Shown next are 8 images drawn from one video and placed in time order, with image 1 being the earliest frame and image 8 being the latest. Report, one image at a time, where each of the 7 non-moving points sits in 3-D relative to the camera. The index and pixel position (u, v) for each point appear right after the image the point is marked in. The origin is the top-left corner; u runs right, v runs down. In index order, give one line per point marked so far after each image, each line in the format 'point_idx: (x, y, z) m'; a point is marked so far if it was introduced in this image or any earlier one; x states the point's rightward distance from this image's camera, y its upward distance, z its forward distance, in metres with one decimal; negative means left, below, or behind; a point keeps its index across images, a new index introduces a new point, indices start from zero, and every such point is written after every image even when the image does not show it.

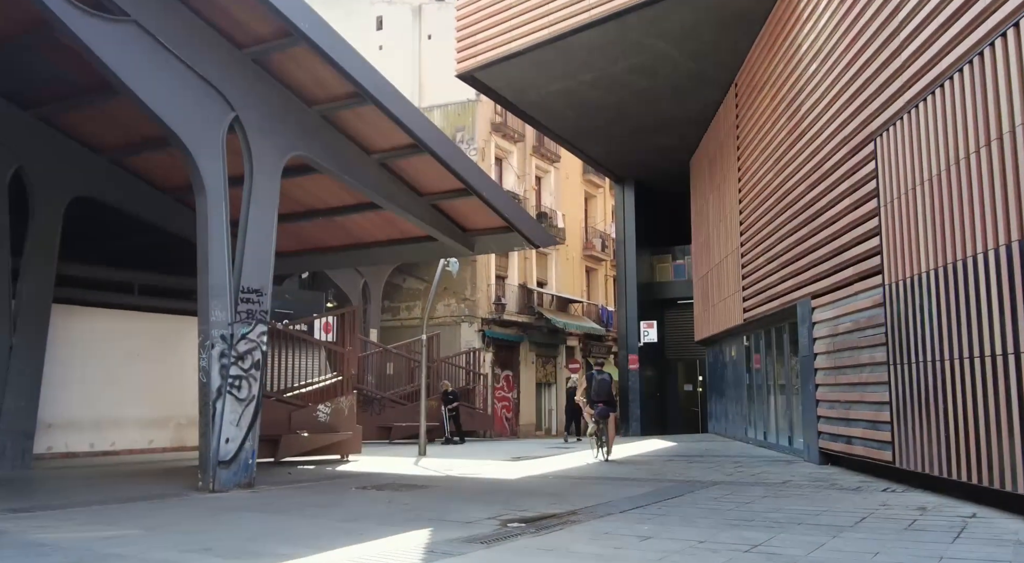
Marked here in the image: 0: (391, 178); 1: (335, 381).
0: (-1.9, +1.6, +12.9) m
1: (-3.2, -1.8, +14.7) m
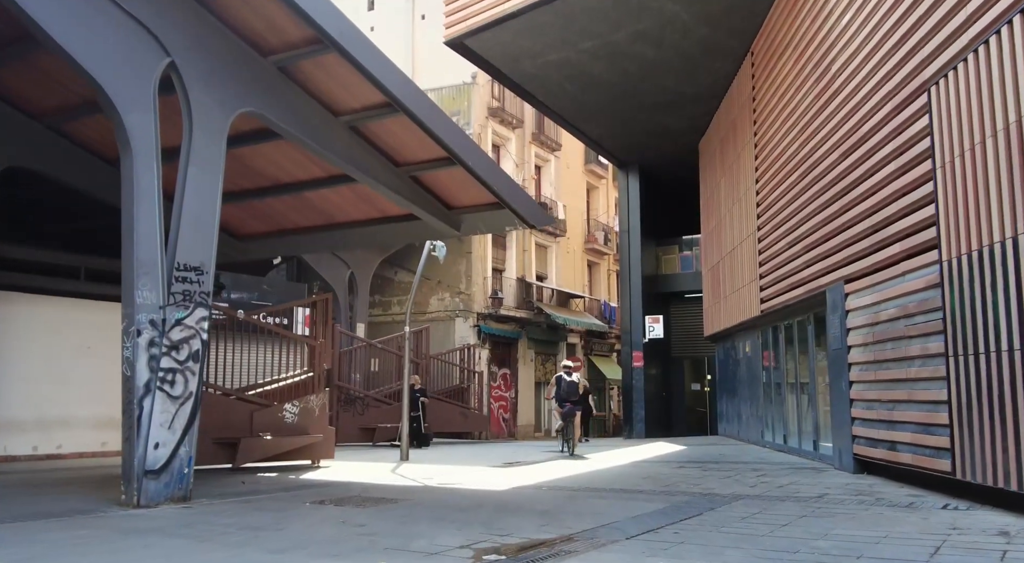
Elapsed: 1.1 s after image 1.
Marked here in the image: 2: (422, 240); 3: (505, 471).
0: (-2.0, +1.9, +11.3) m
1: (-3.3, -1.5, +13.1) m
2: (-1.5, +0.7, +13.7) m
3: (-0.1, -3.0, +13.0) m
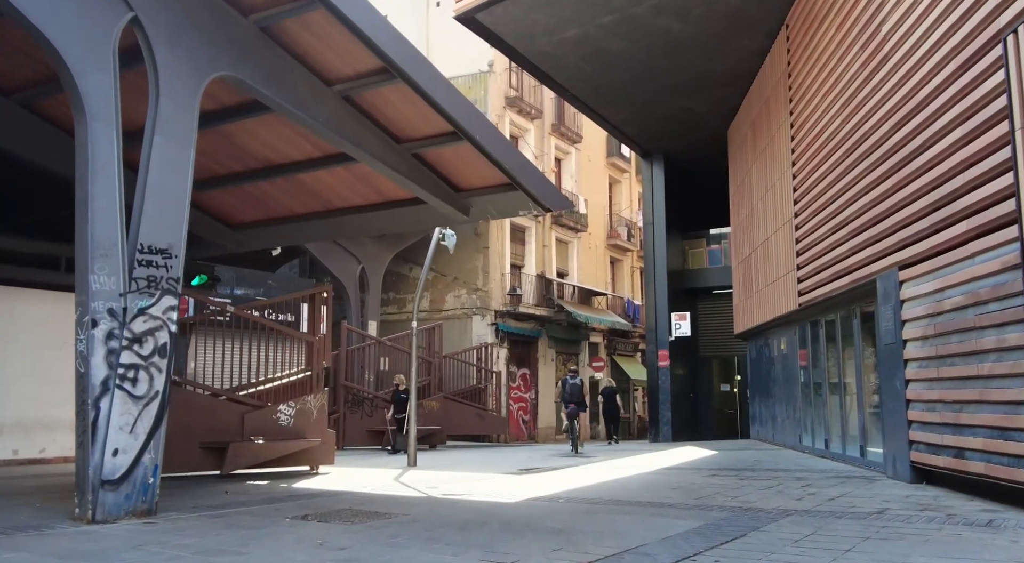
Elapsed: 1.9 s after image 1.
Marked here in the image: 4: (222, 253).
0: (-1.9, +2.0, +10.2) m
1: (-3.1, -1.4, +12.1) m
2: (-1.3, +0.8, +12.6) m
3: (+0.1, -2.9, +11.9) m
4: (-5.1, +0.5, +14.3) m
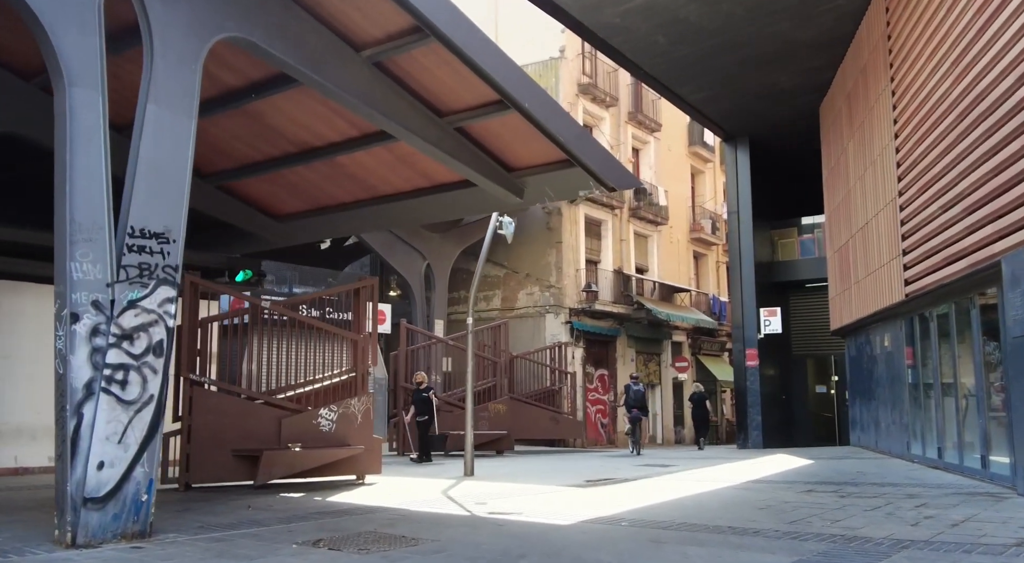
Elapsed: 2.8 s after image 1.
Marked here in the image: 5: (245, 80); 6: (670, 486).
0: (-1.3, +2.1, +9.2) m
1: (-2.2, -1.3, +11.1) m
2: (-0.4, +1.0, +11.5) m
3: (+0.9, -2.7, +10.6) m
4: (-4.1, +0.5, +13.5) m
5: (-3.1, +2.3, +9.3) m
6: (+2.1, -2.8, +11.2) m
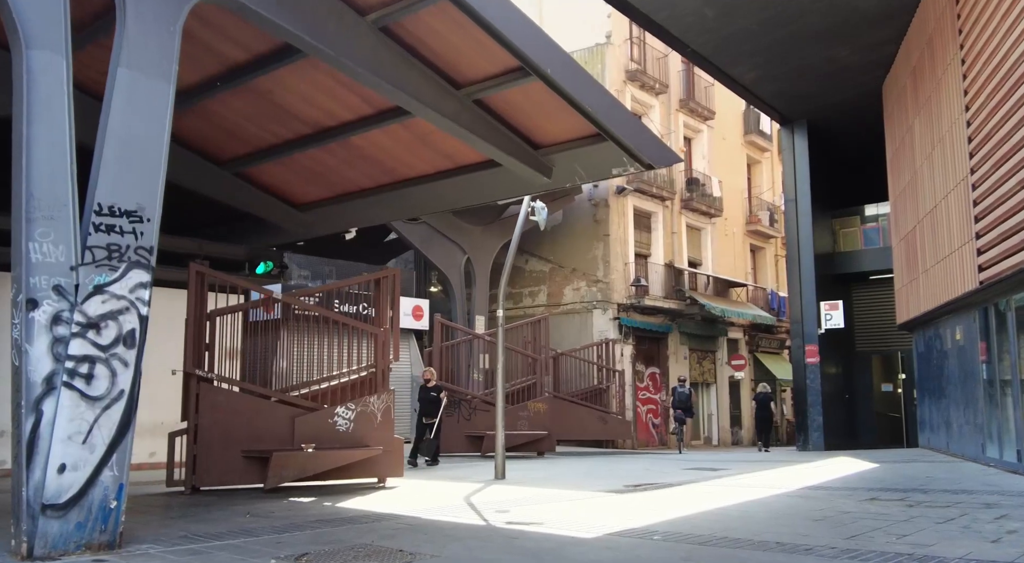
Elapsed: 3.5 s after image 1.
0: (-1.1, +2.3, +8.4) m
1: (-1.9, -1.2, +10.4) m
2: (-0.1, +1.1, +10.6) m
3: (+1.3, -2.6, +9.7) m
4: (-3.5, +0.7, +13.0) m
5: (-2.8, +2.4, +8.7) m
6: (+2.5, -2.6, +10.2) m
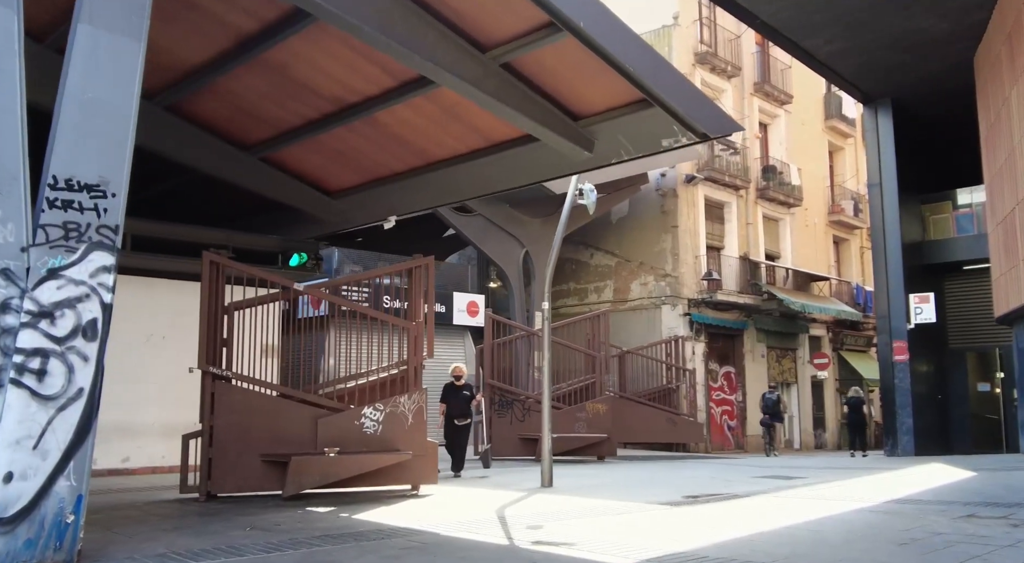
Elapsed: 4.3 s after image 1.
0: (-0.8, +2.4, +7.5) m
1: (-1.3, -1.1, +9.6) m
2: (+0.4, +1.2, +9.6) m
3: (+1.7, -2.4, +8.5) m
4: (-2.8, +0.8, +12.3) m
5: (-2.5, +2.5, +8.0) m
6: (+3.0, -2.5, +8.9) m
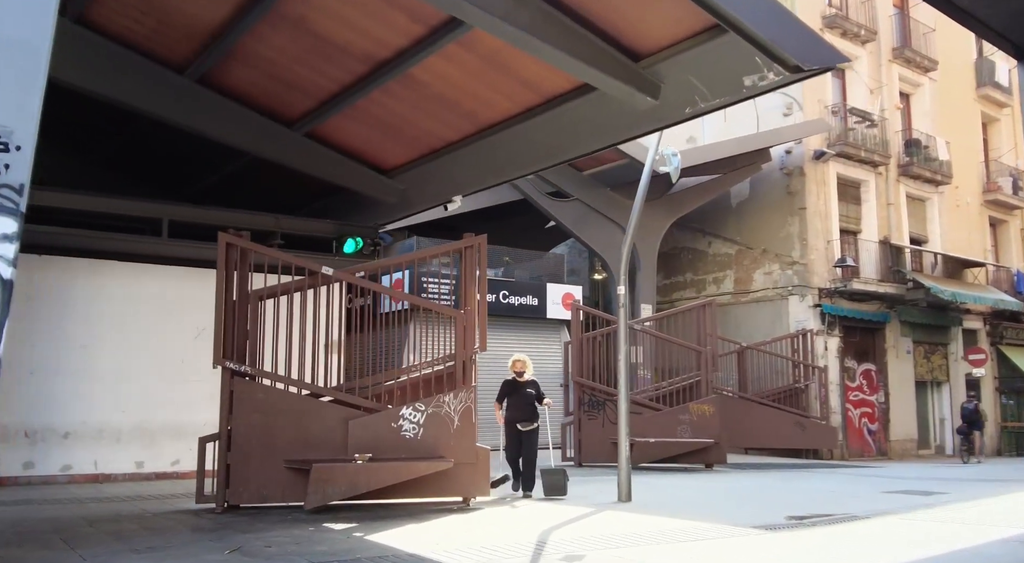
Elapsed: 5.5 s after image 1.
0: (-0.5, +2.6, +6.2) m
1: (-0.7, -0.9, +8.4) m
2: (+1.0, +1.5, +8.1) m
3: (+2.2, -2.2, +6.8) m
4: (-1.7, +0.9, +11.3) m
5: (-2.2, +2.7, +7.0) m
6: (+3.5, -2.2, +7.0) m
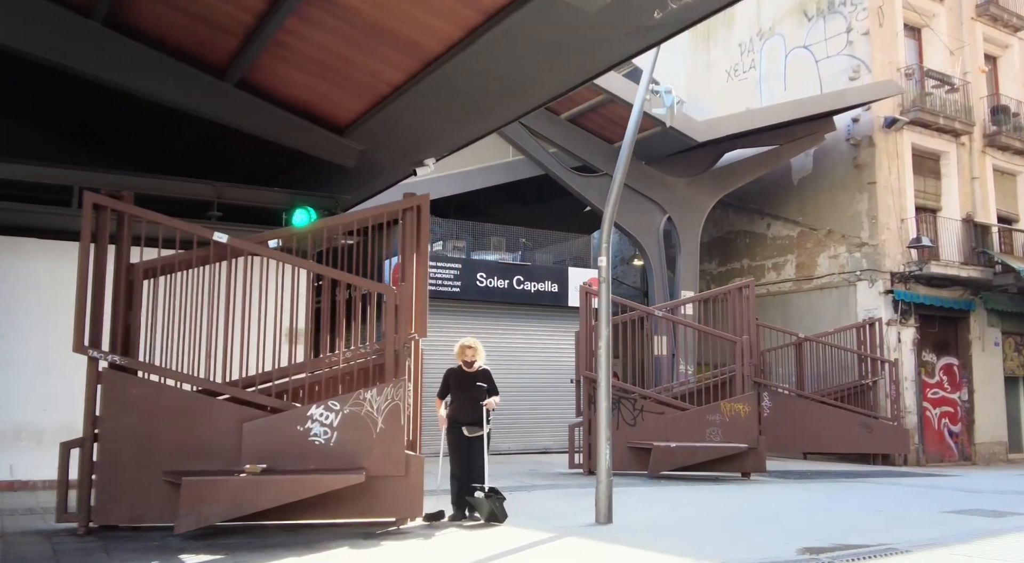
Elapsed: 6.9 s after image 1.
0: (-1.3, +2.8, +4.6) m
1: (-1.2, -0.6, +6.8) m
2: (+0.5, +1.7, +6.4) m
3: (+1.6, -1.9, +5.0) m
4: (-1.9, +1.2, +9.8) m
5: (-2.8, +2.9, +5.5) m
6: (+2.9, -1.9, +5.0) m
